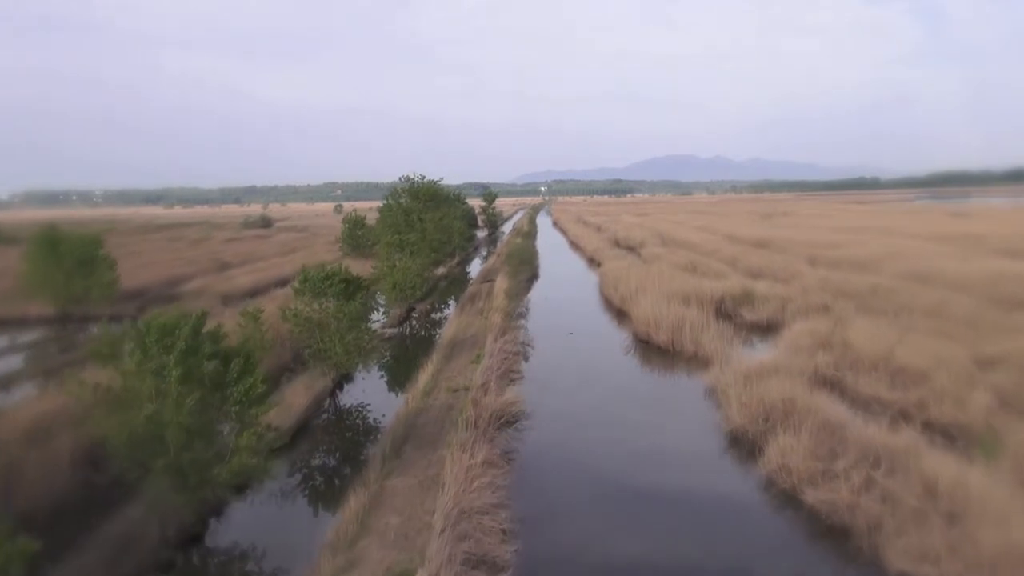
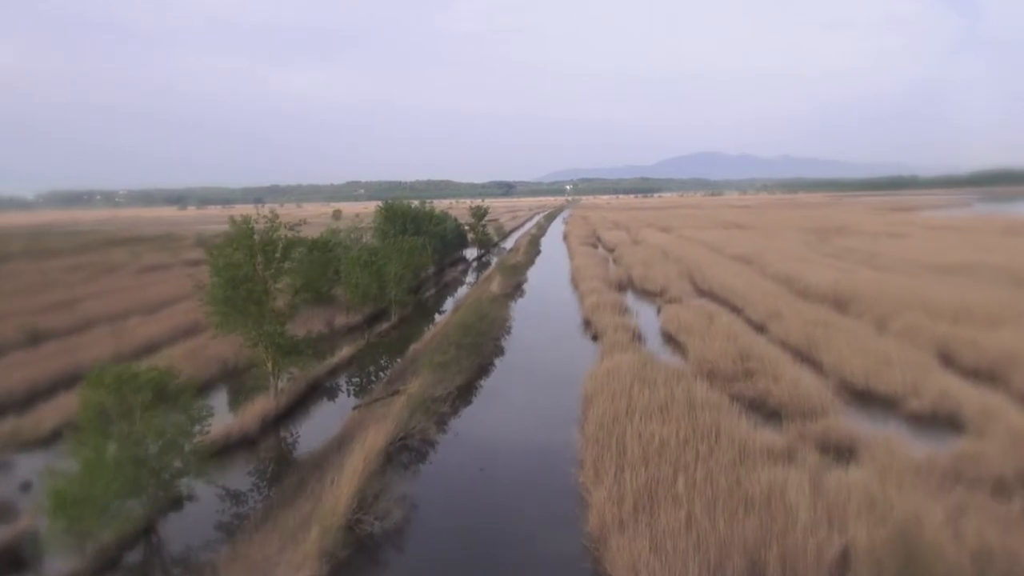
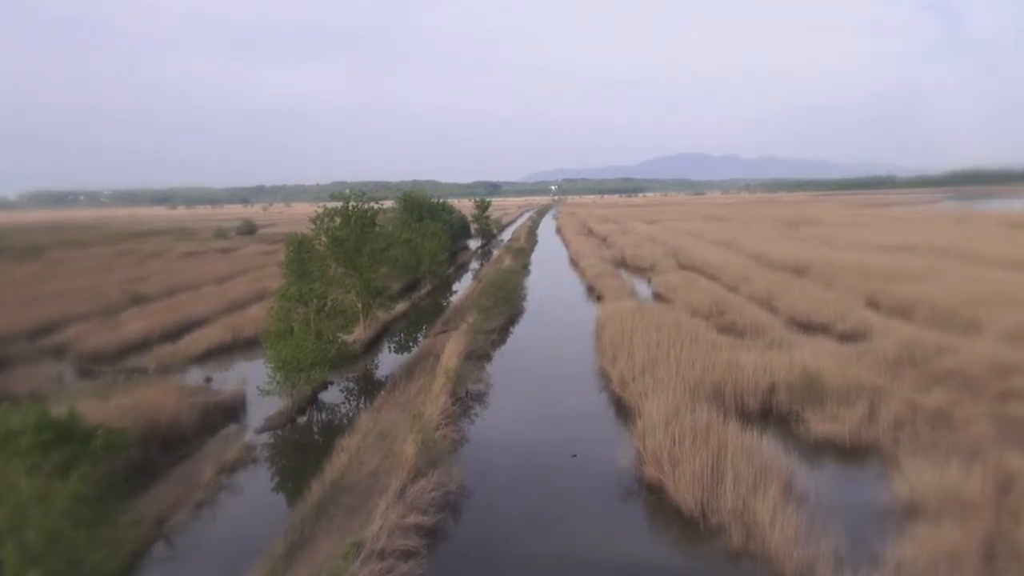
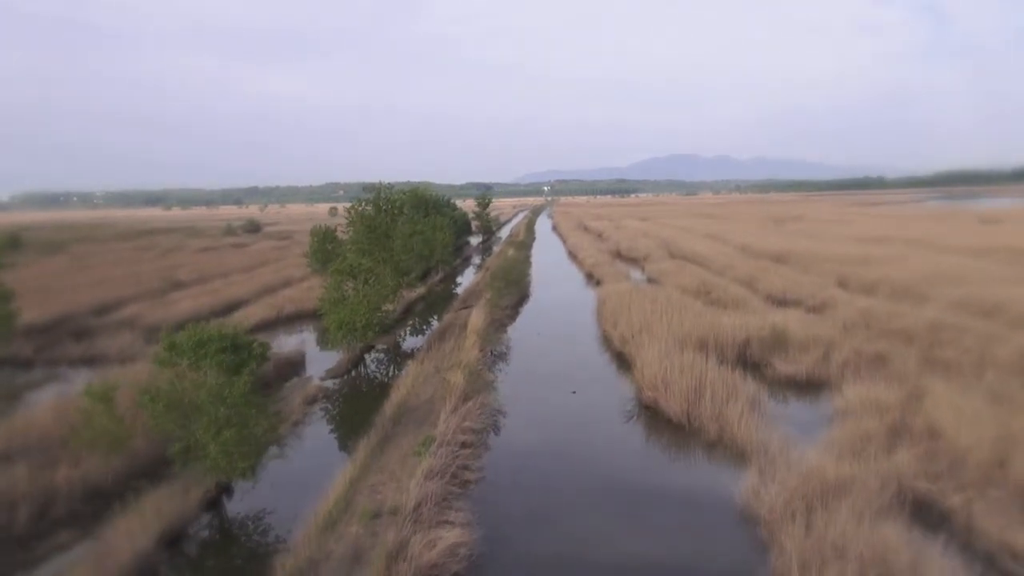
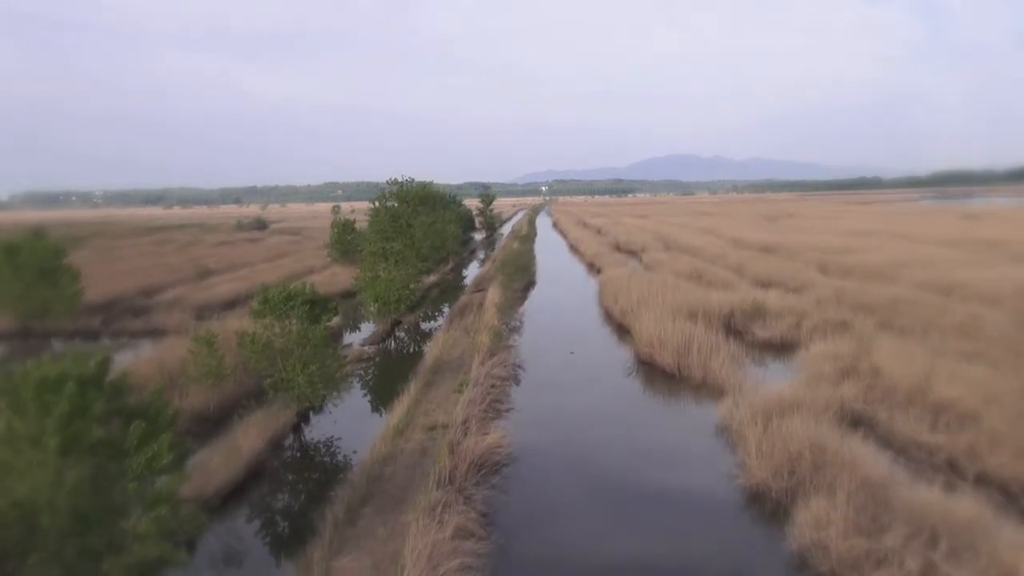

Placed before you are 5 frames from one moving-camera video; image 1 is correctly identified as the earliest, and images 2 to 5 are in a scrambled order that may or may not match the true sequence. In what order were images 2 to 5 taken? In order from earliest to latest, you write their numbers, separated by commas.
5, 4, 3, 2
